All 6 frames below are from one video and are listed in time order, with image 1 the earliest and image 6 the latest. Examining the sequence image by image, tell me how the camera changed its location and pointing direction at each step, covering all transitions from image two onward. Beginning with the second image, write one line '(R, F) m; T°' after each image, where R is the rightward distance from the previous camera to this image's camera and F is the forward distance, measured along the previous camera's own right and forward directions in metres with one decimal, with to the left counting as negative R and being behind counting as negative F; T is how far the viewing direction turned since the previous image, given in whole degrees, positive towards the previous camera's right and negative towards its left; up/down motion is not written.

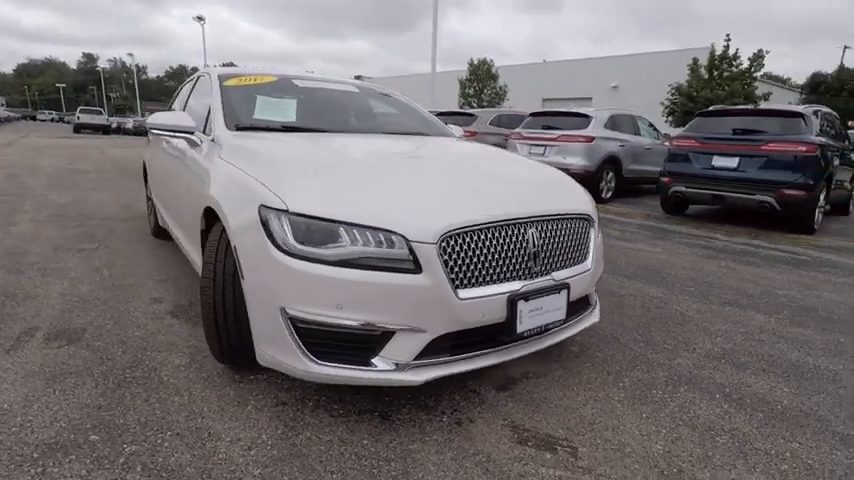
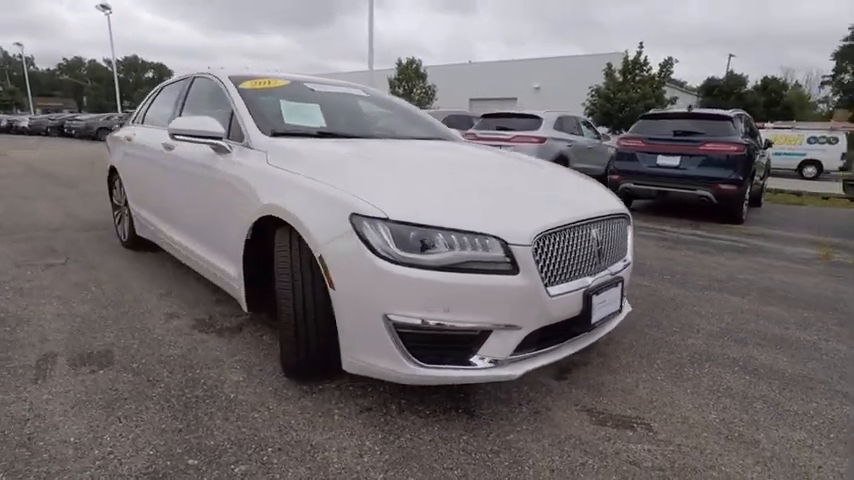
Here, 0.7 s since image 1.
(-0.8, 0.0) m; +9°
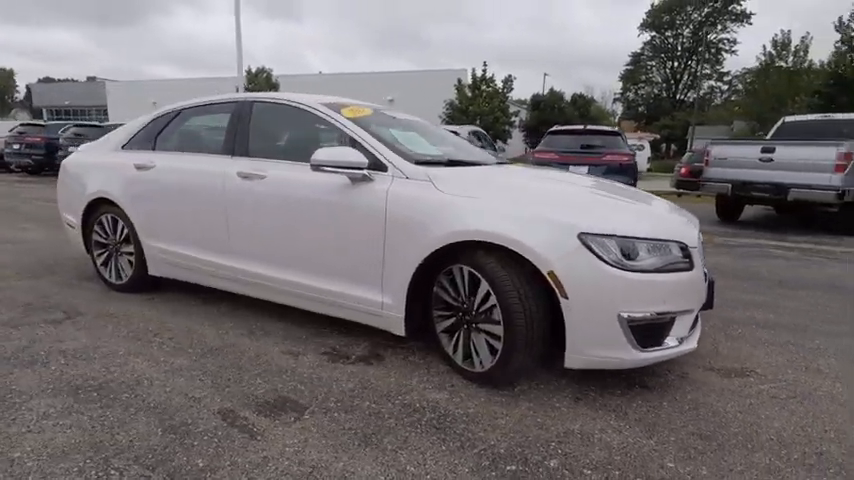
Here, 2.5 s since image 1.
(-2.0, 0.0) m; +19°
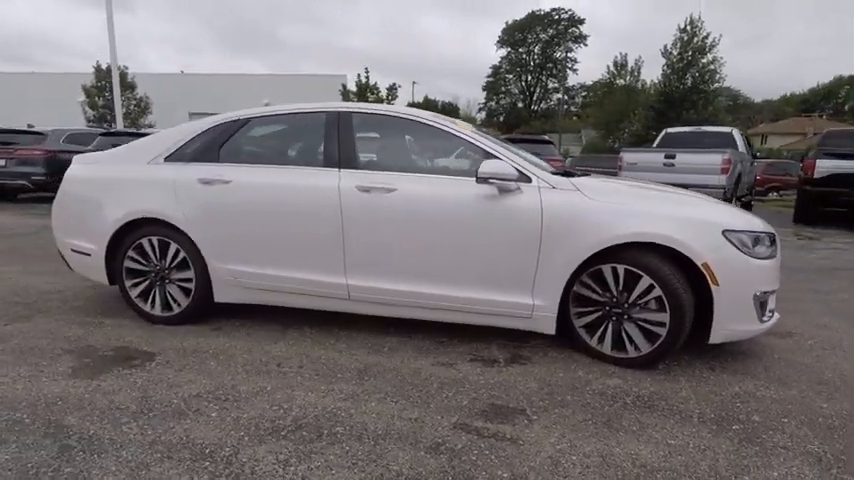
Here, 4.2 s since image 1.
(-1.9, +0.1) m; +16°
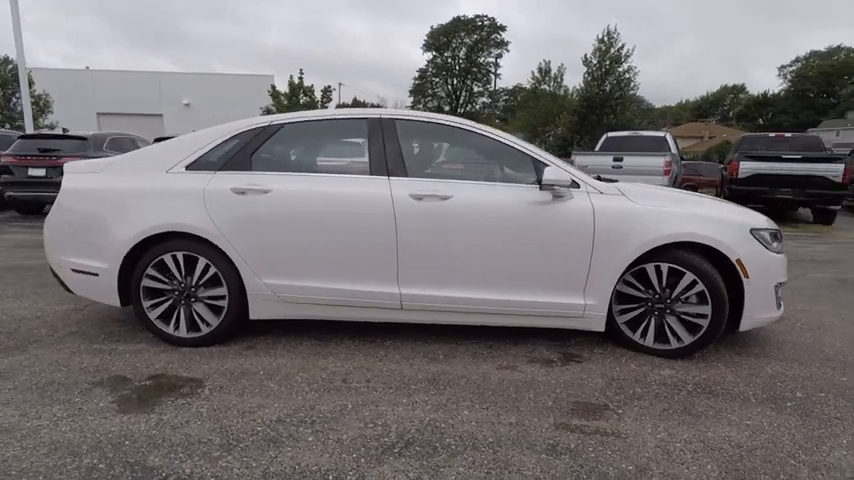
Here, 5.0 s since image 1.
(-1.0, +0.1) m; +9°
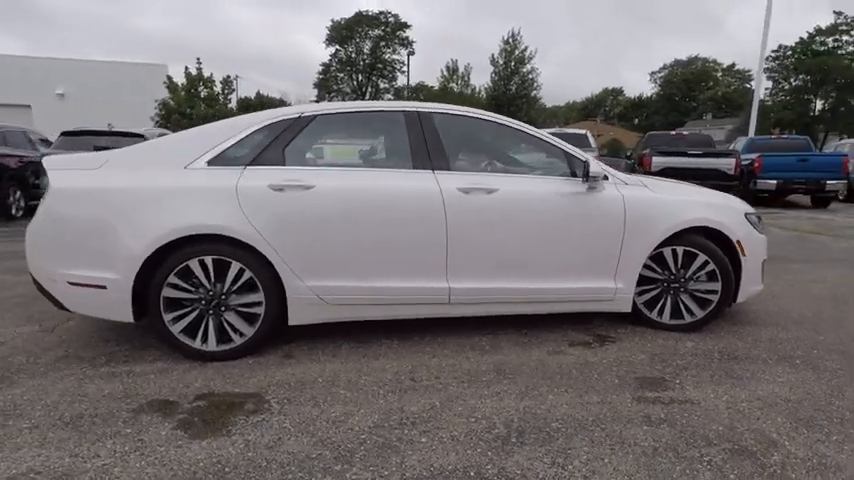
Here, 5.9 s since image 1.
(-1.1, +0.1) m; +12°
